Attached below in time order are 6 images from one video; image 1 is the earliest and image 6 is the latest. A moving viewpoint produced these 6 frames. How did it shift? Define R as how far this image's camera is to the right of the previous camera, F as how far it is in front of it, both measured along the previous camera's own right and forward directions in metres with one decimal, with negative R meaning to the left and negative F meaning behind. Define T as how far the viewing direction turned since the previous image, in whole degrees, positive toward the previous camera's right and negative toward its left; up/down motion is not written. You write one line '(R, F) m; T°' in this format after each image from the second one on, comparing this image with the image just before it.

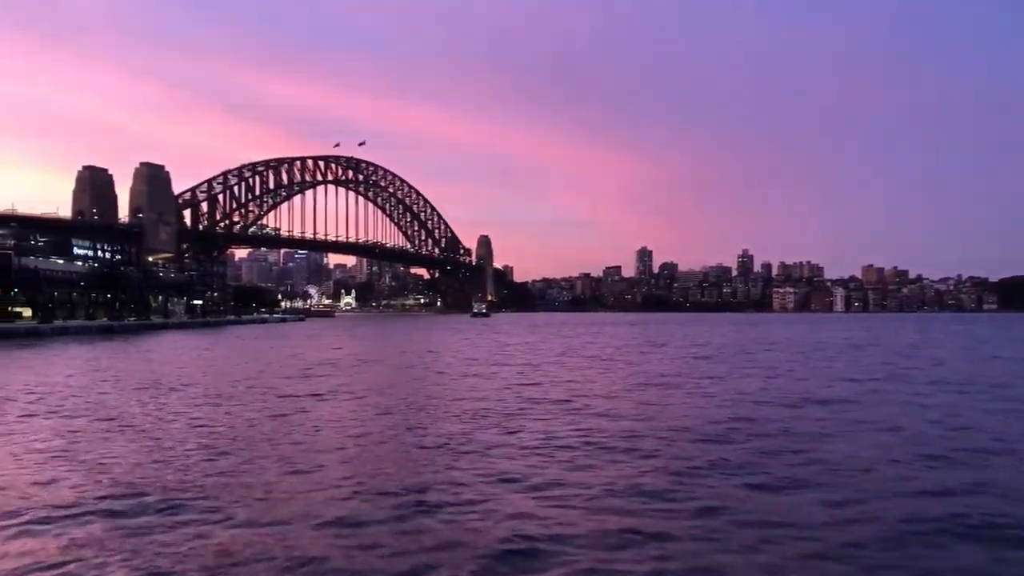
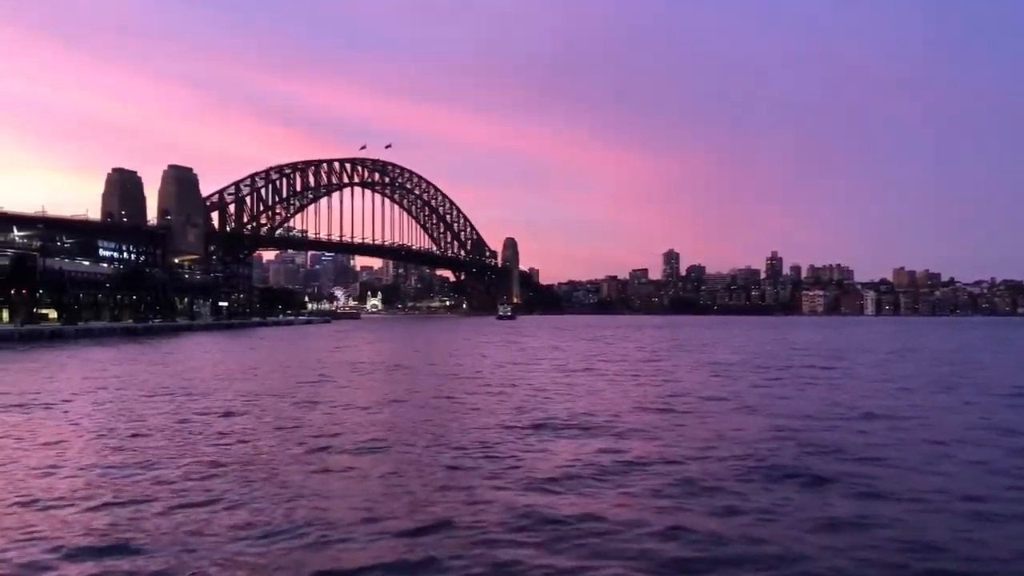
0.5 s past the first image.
(0.0, +0.4) m; -2°
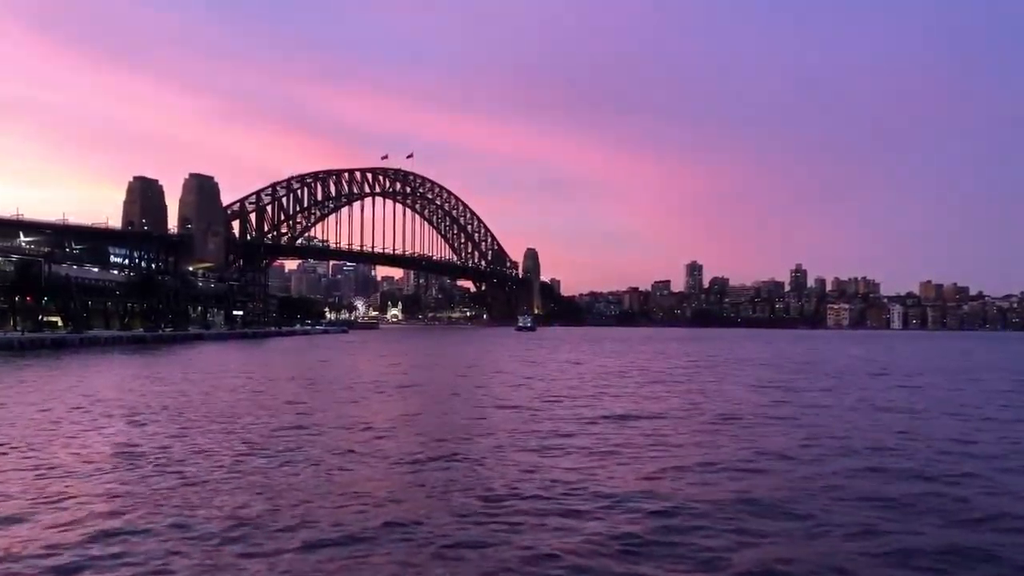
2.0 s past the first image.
(0.0, +1.2) m; -1°
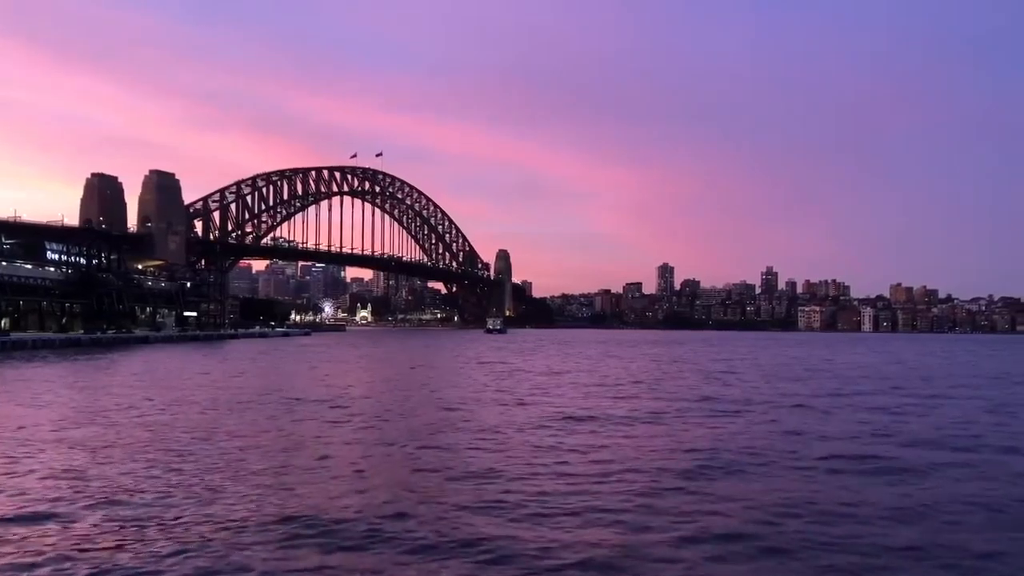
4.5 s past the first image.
(0.0, +2.2) m; +2°
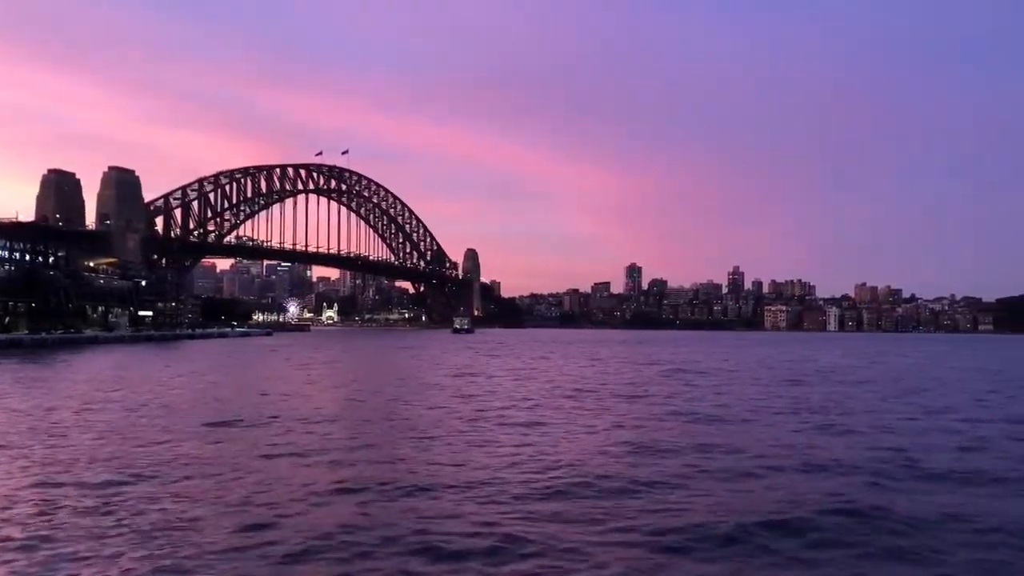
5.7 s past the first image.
(0.0, +1.1) m; +2°
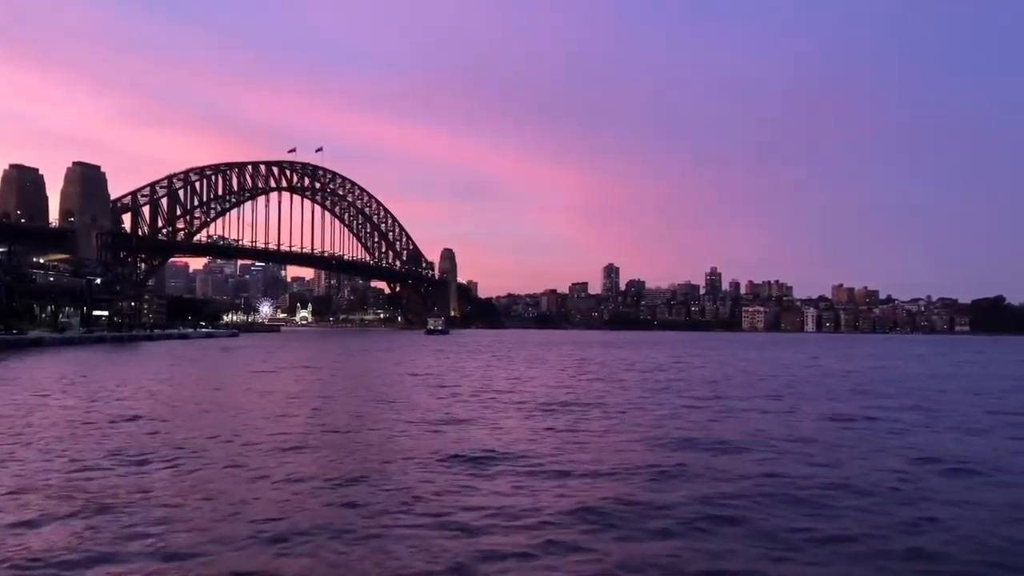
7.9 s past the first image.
(-0.1, +2.0) m; +1°
